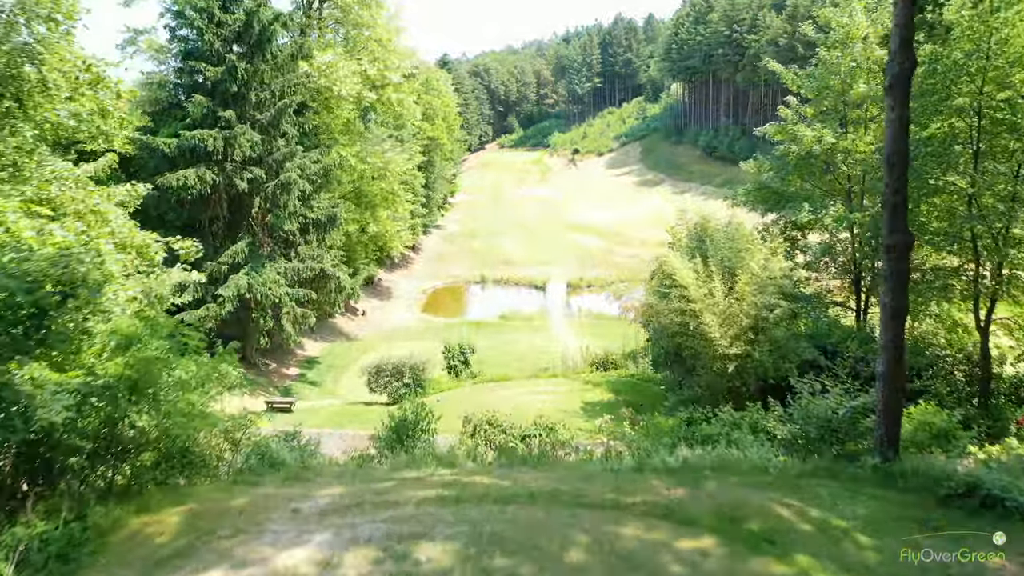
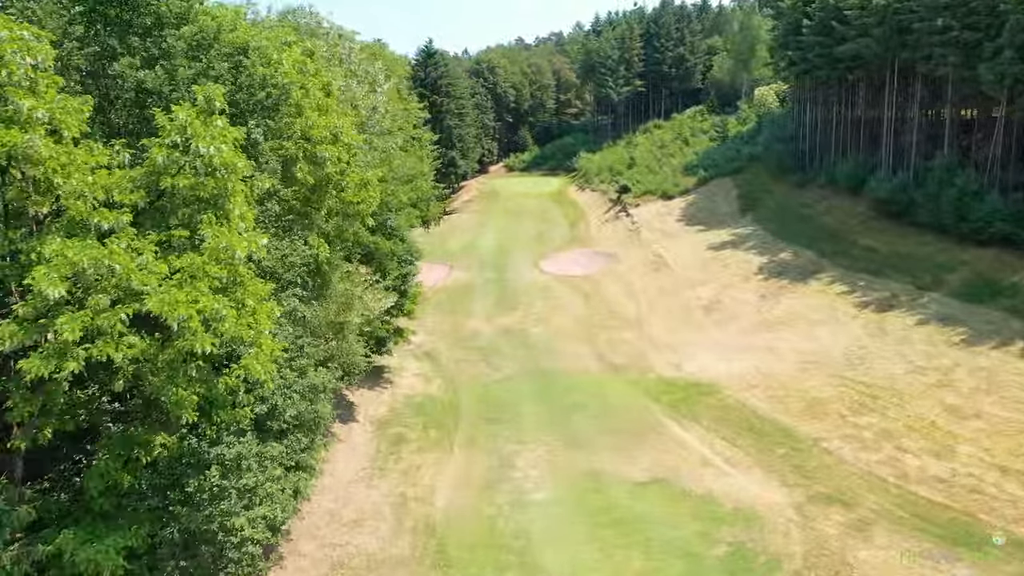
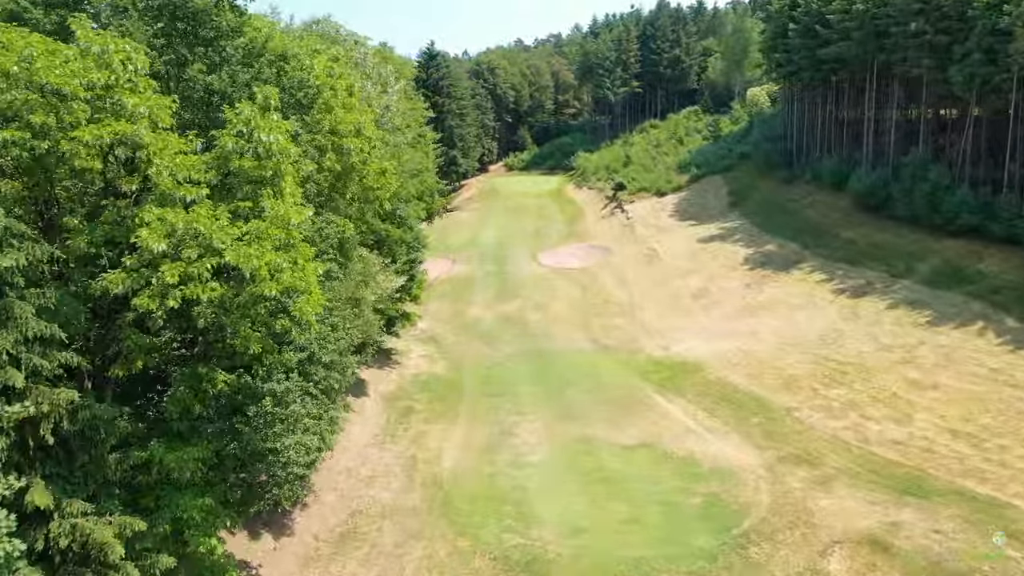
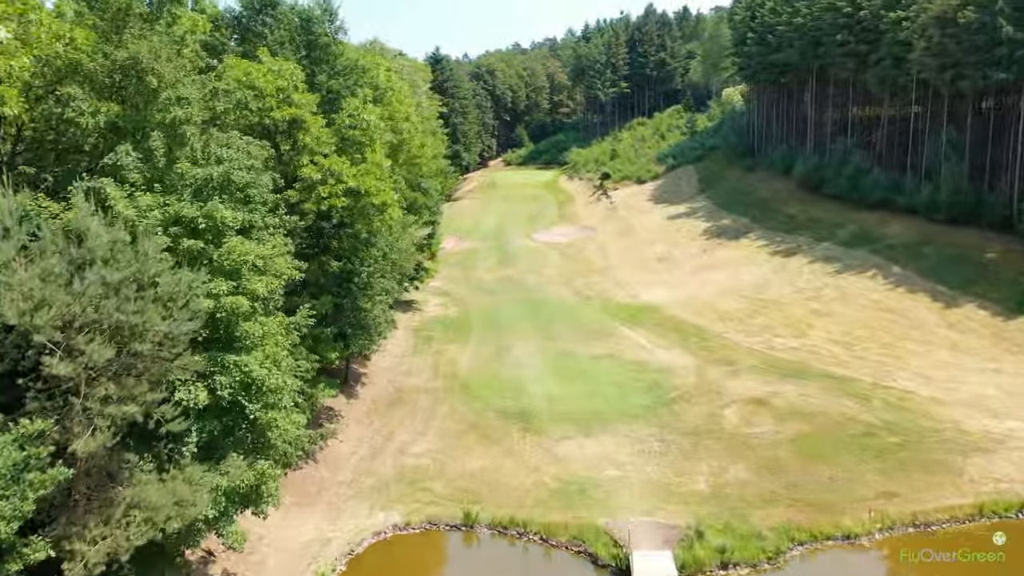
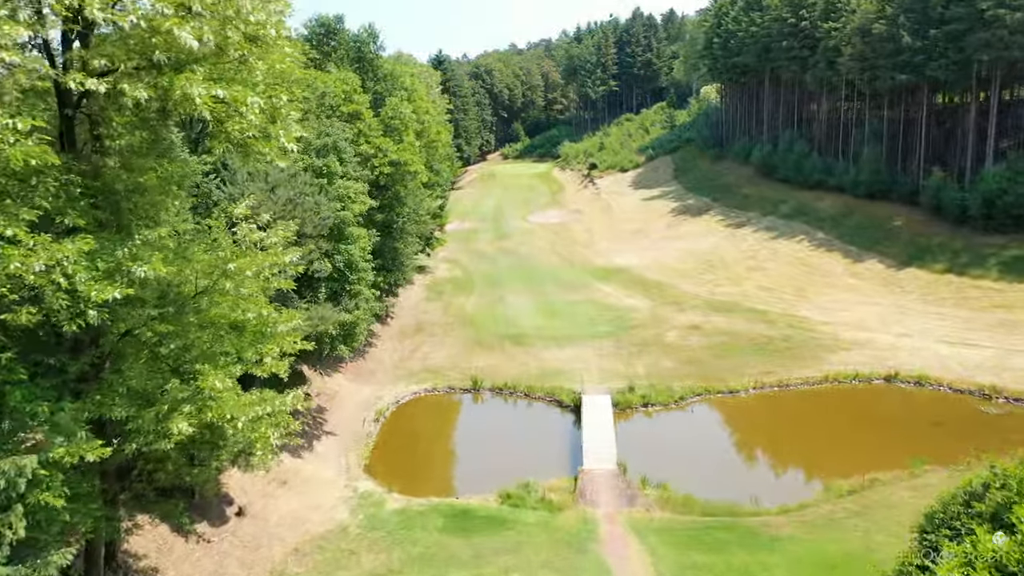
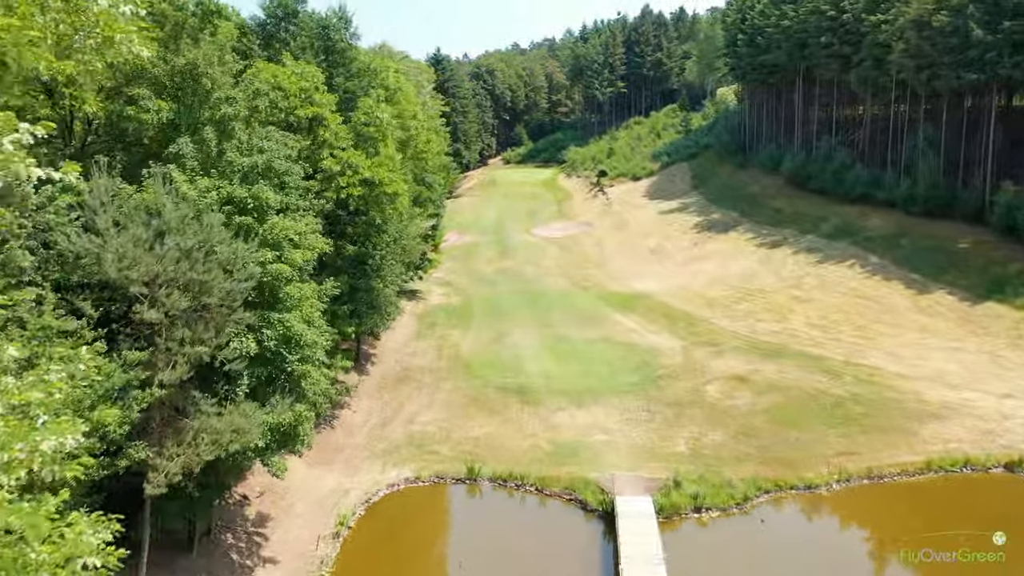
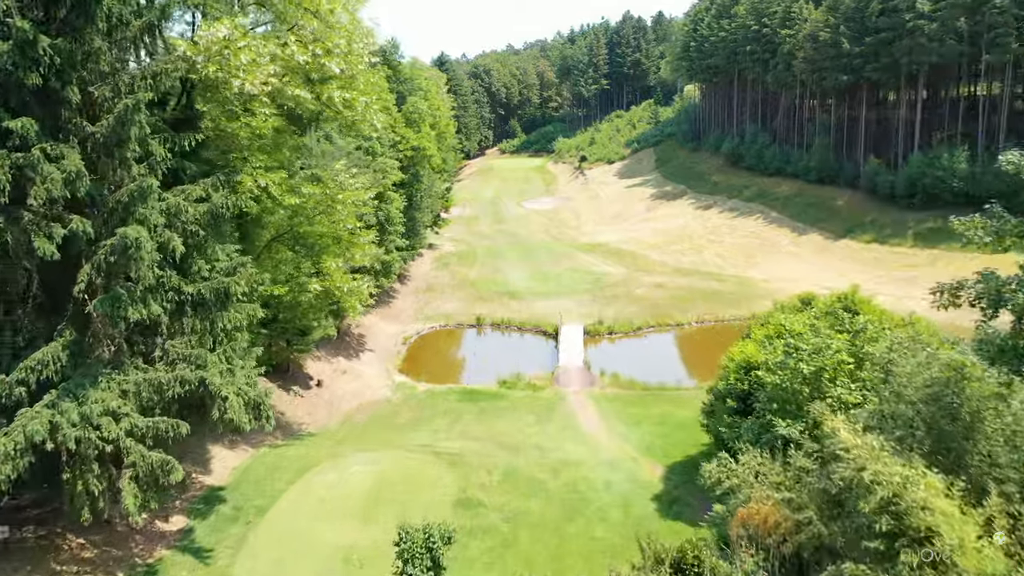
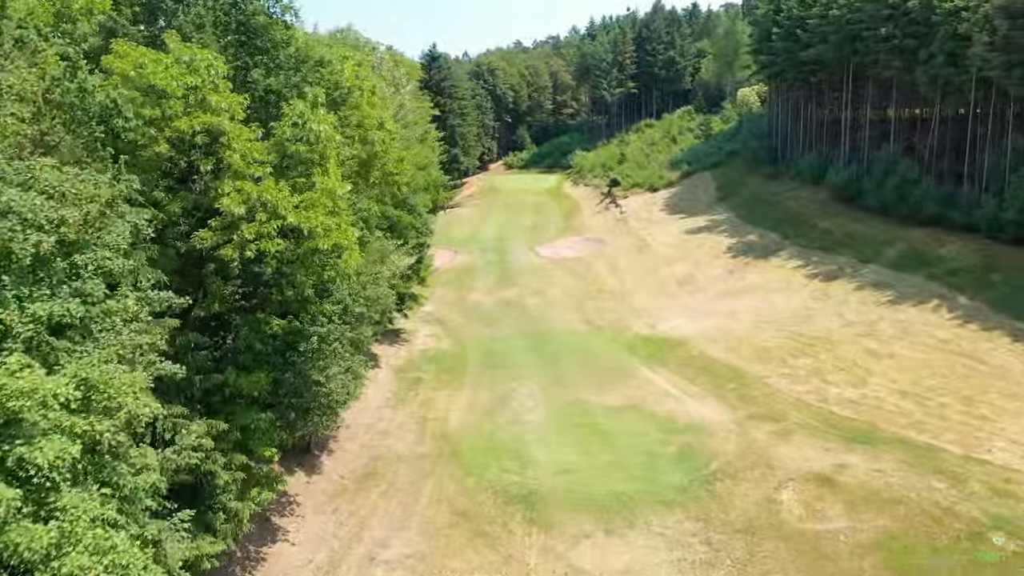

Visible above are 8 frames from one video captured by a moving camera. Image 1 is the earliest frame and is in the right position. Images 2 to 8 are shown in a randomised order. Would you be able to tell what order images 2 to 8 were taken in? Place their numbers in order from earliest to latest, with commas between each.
7, 5, 6, 4, 8, 3, 2
